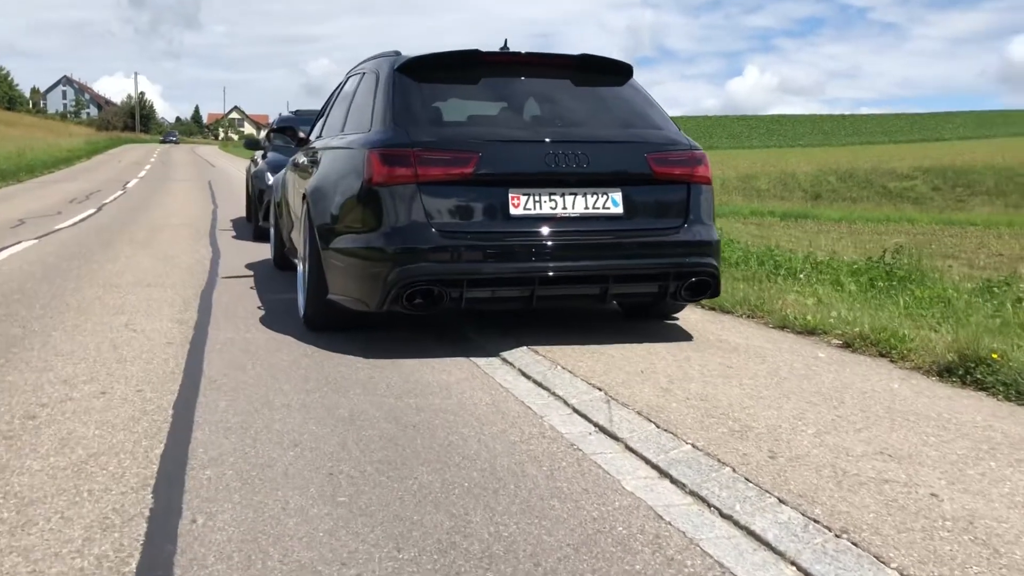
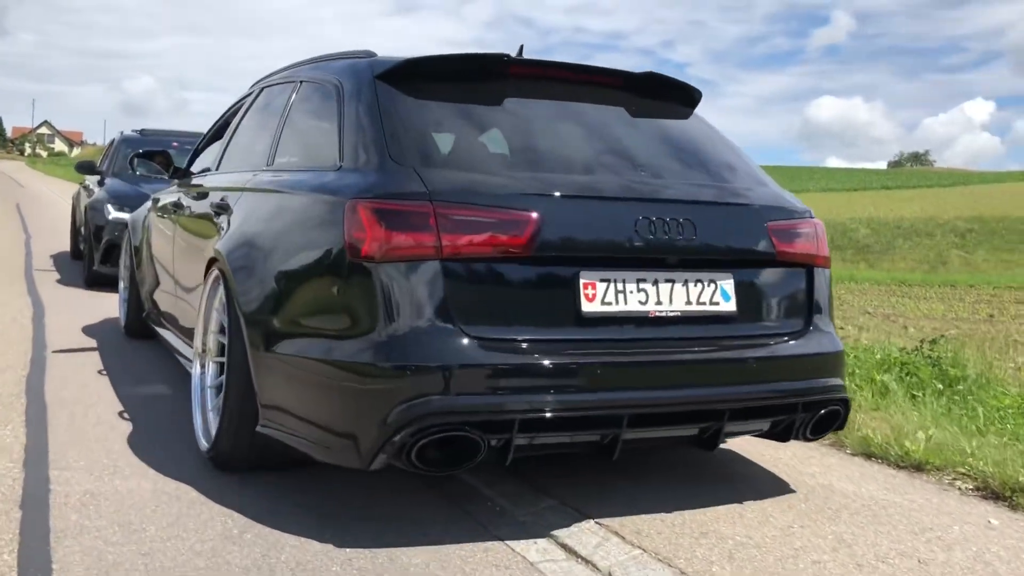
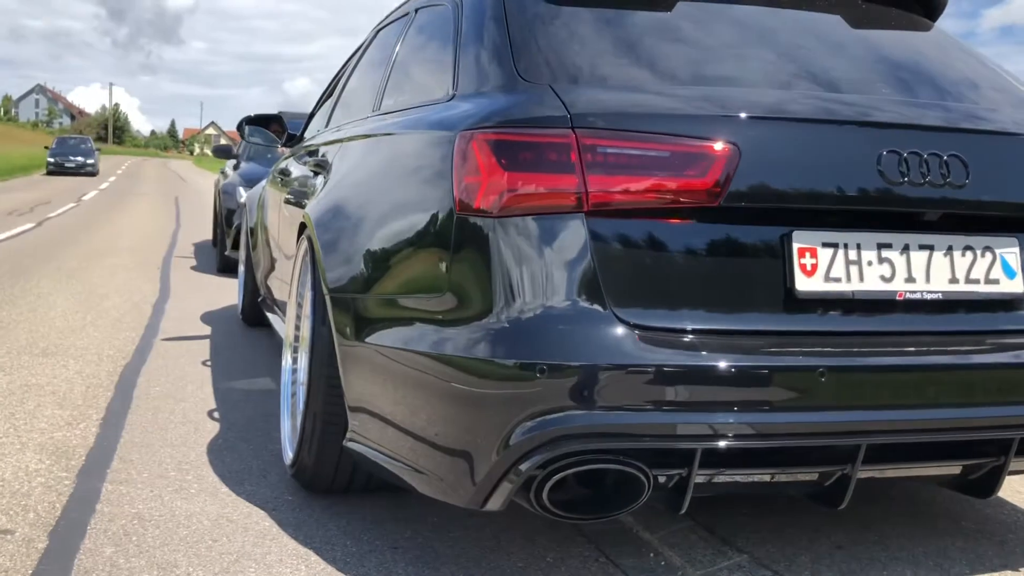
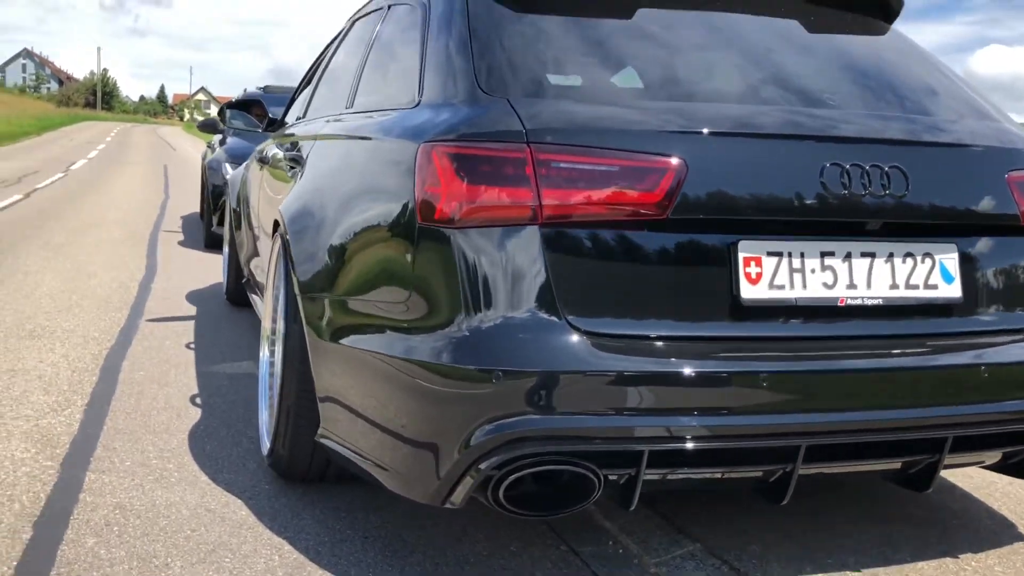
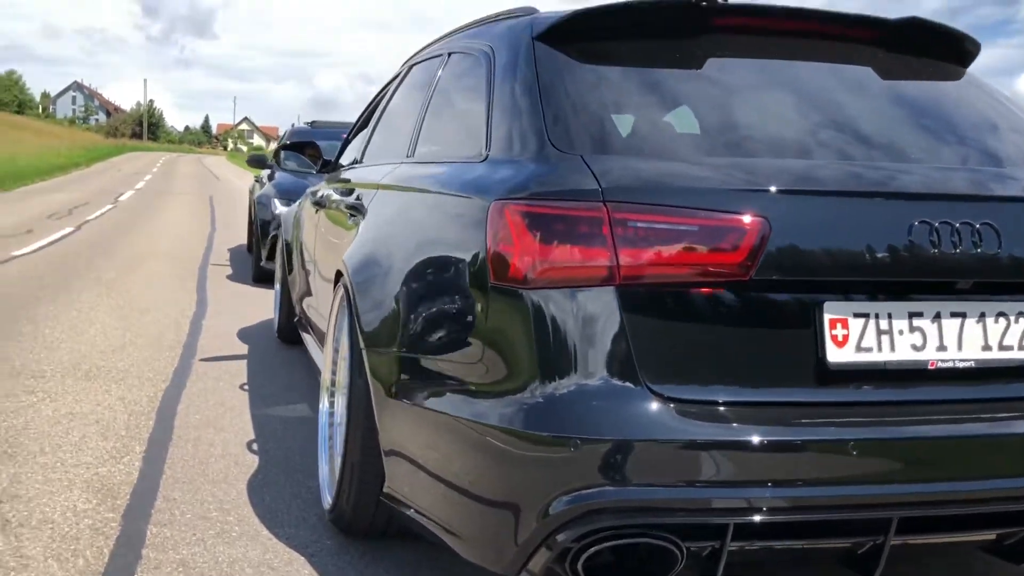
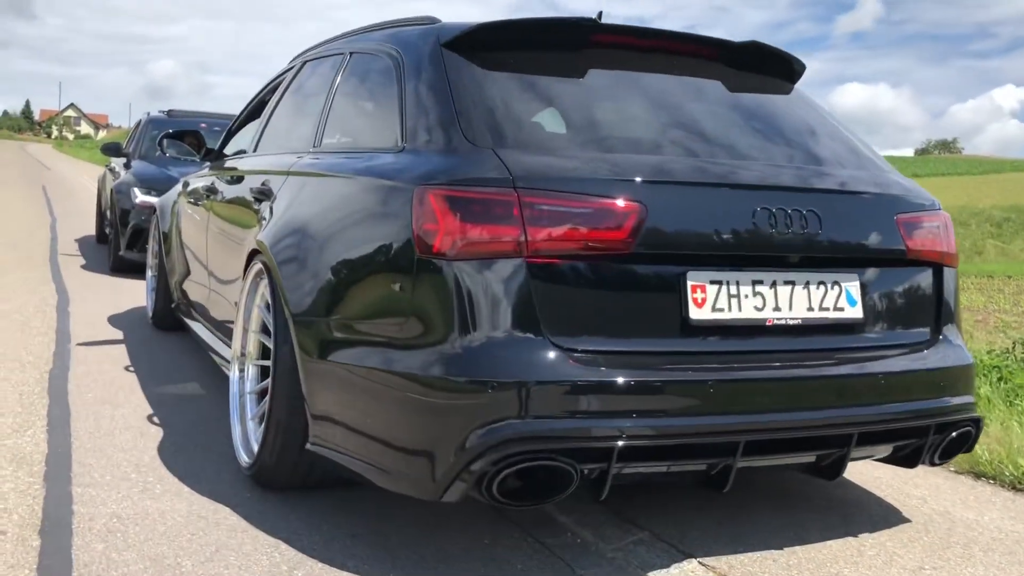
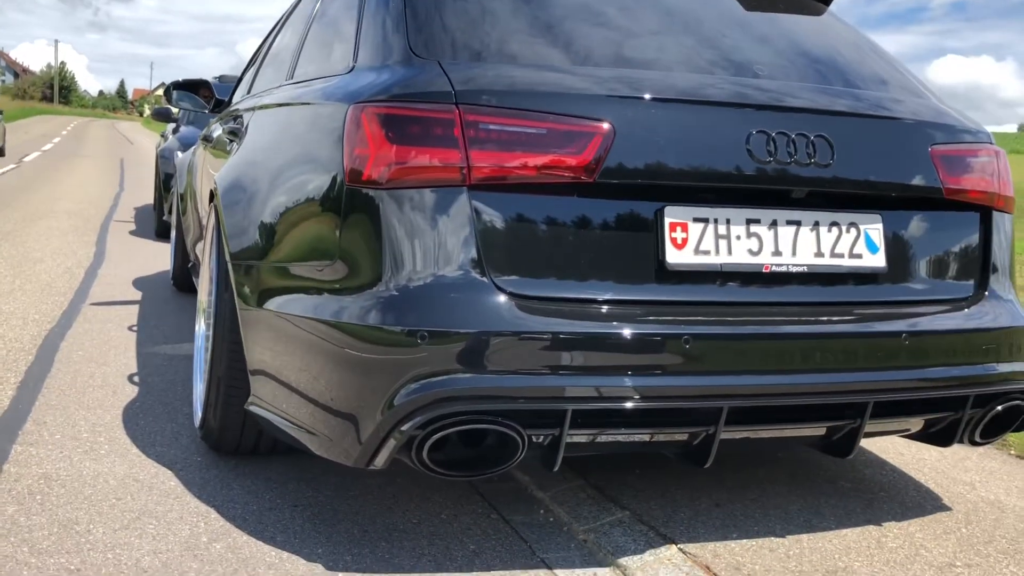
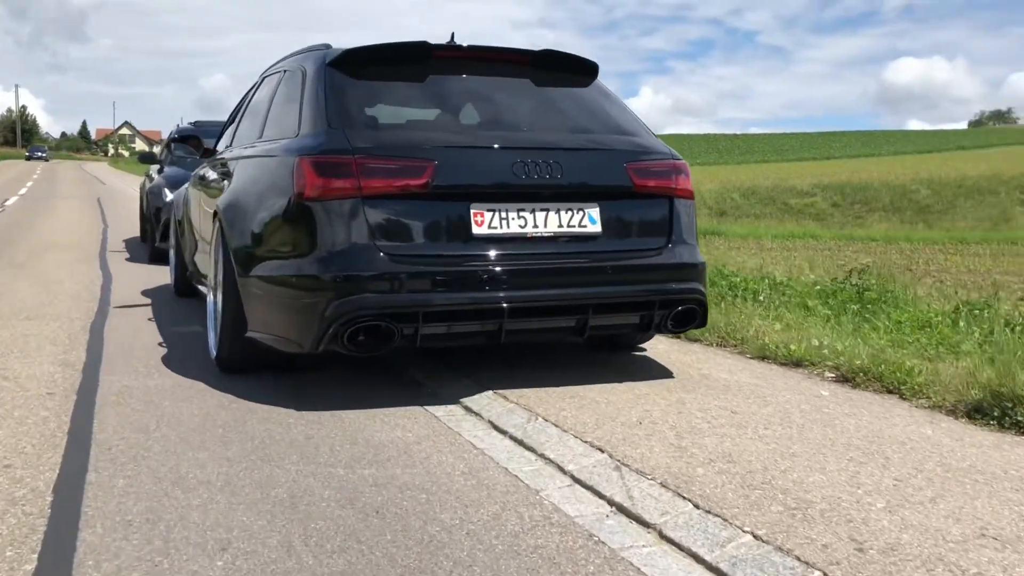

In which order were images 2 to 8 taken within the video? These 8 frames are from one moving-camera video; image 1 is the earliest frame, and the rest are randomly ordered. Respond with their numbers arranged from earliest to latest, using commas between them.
8, 2, 6, 3, 7, 4, 5
